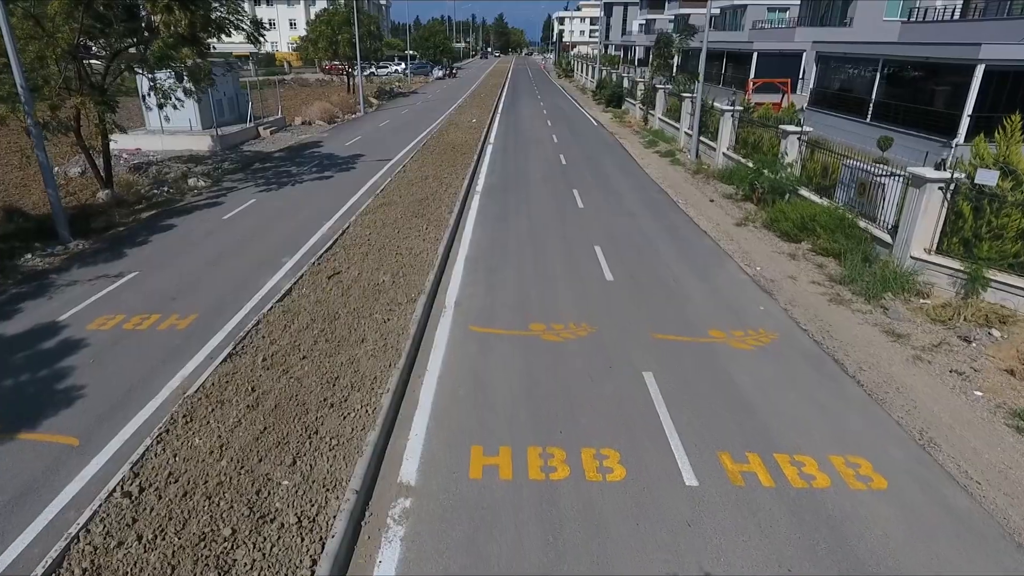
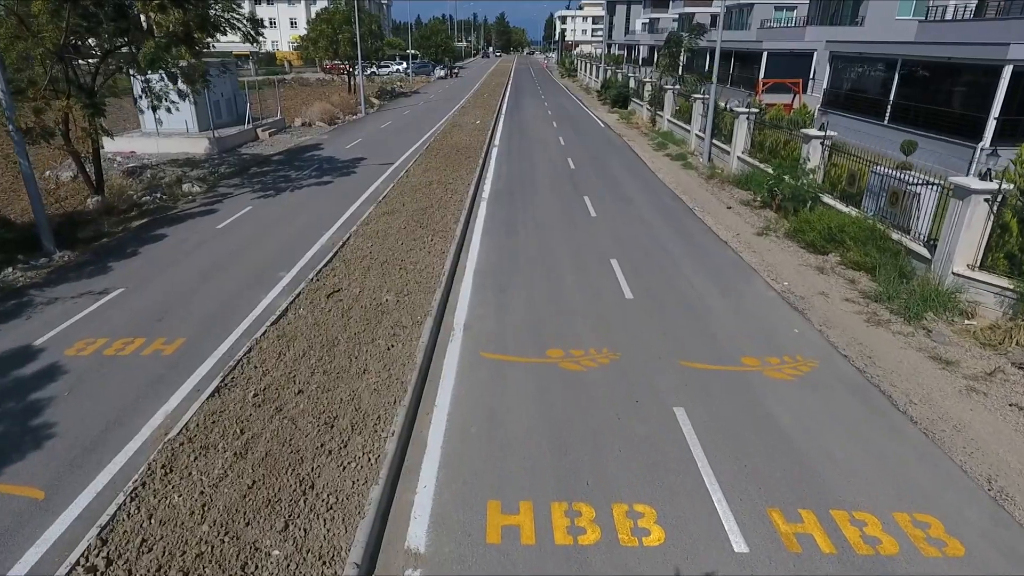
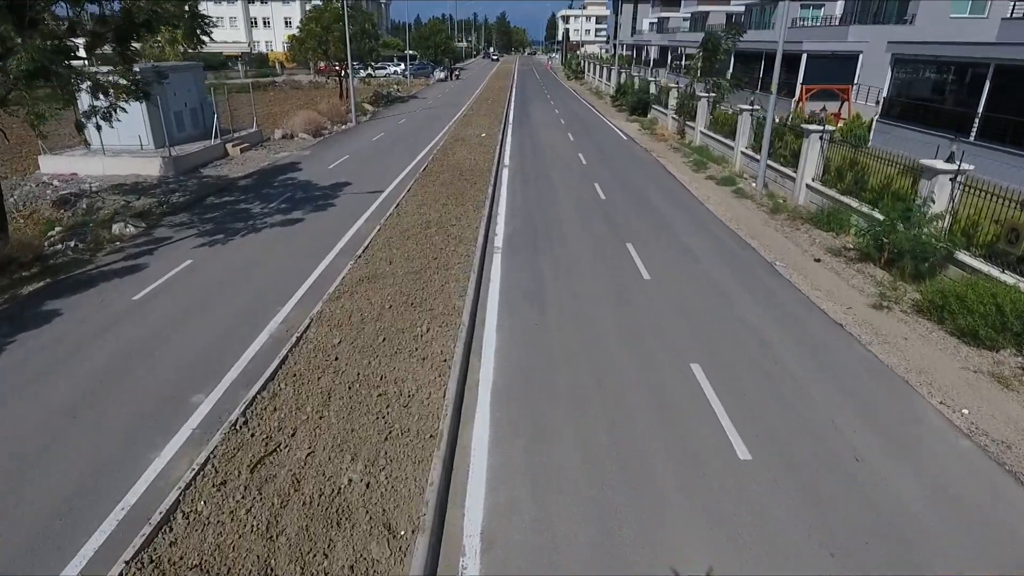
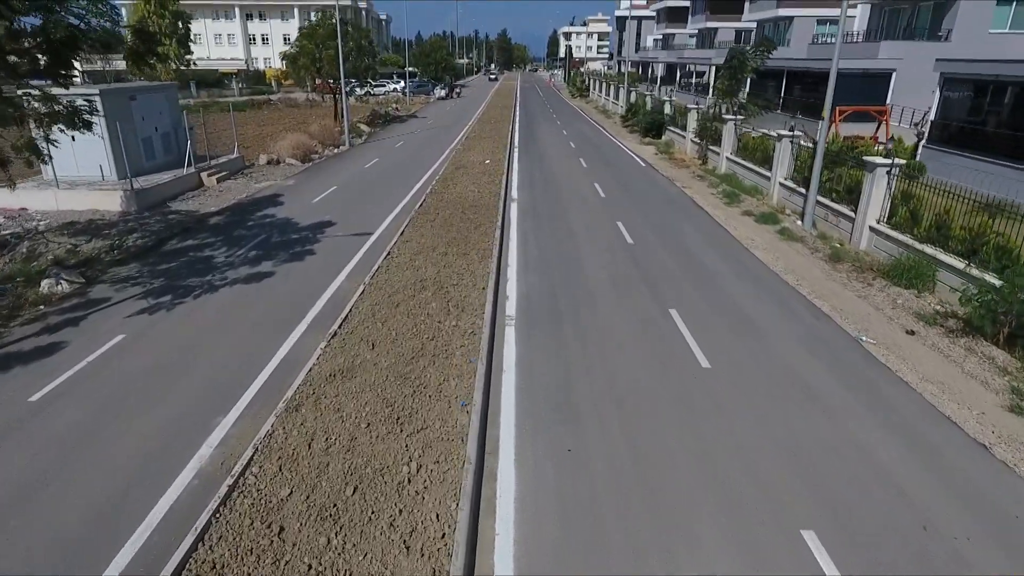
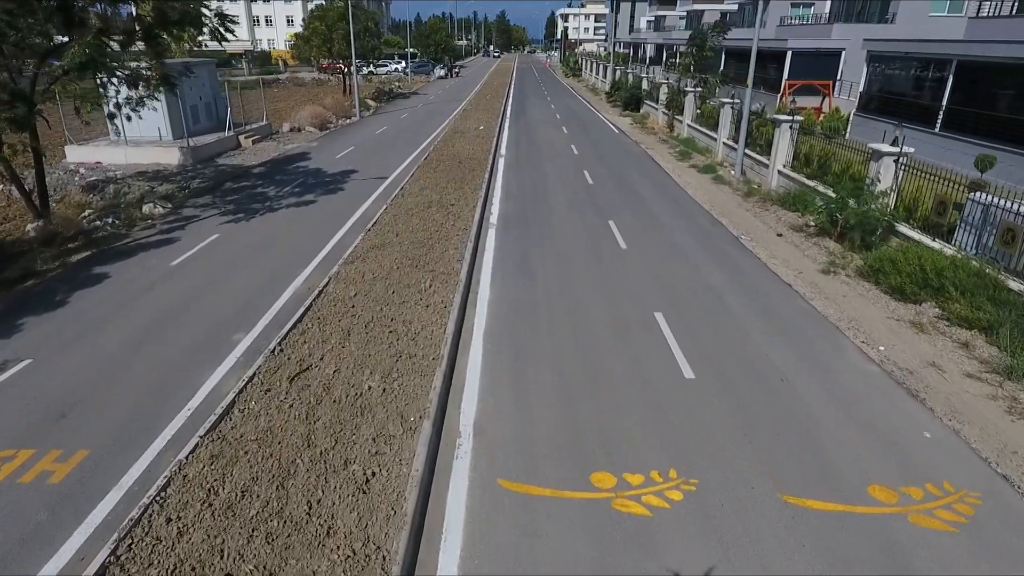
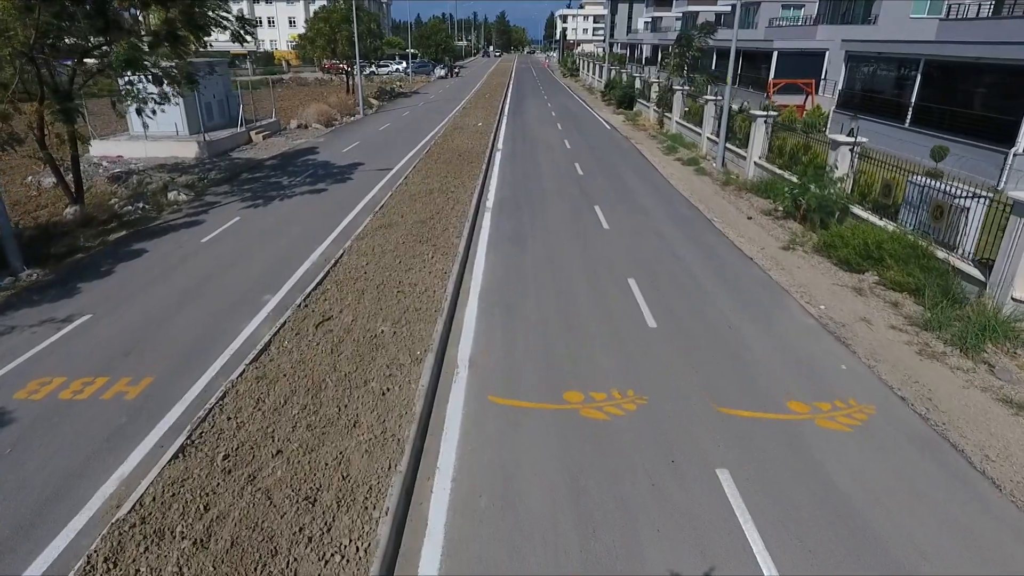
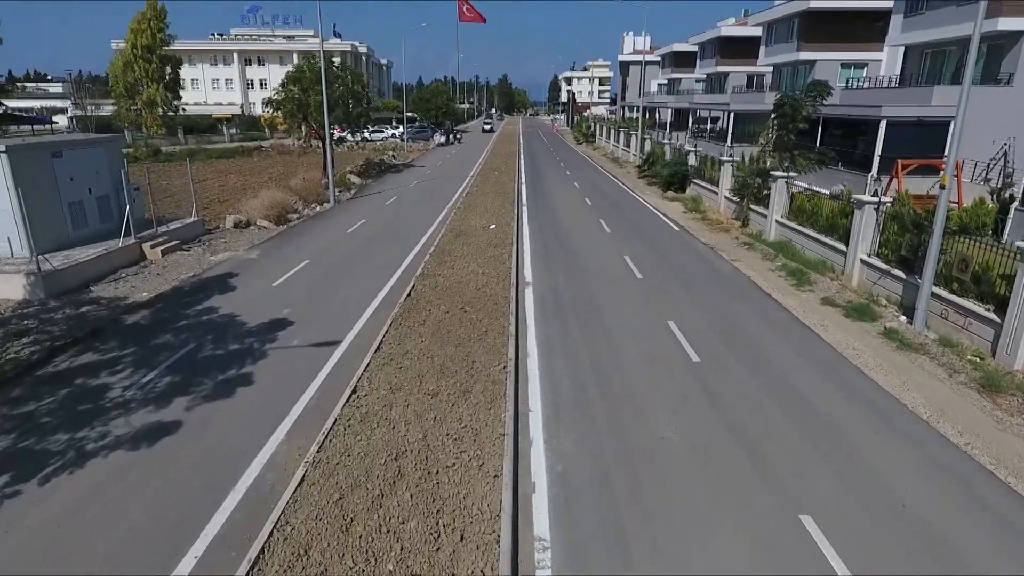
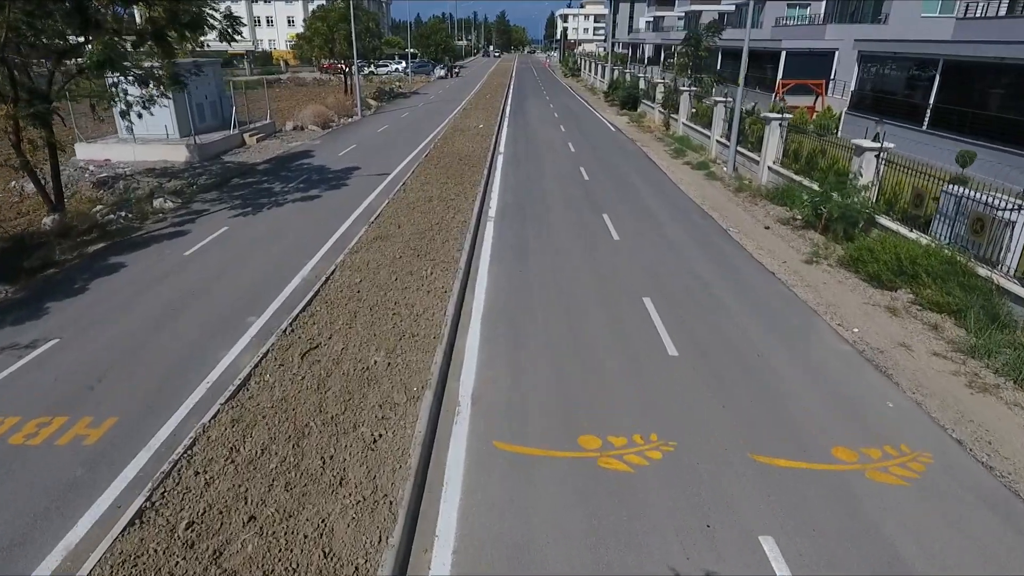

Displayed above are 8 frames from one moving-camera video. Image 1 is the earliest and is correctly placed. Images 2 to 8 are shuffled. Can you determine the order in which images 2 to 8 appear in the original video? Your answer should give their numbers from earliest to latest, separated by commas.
2, 6, 8, 5, 3, 4, 7
